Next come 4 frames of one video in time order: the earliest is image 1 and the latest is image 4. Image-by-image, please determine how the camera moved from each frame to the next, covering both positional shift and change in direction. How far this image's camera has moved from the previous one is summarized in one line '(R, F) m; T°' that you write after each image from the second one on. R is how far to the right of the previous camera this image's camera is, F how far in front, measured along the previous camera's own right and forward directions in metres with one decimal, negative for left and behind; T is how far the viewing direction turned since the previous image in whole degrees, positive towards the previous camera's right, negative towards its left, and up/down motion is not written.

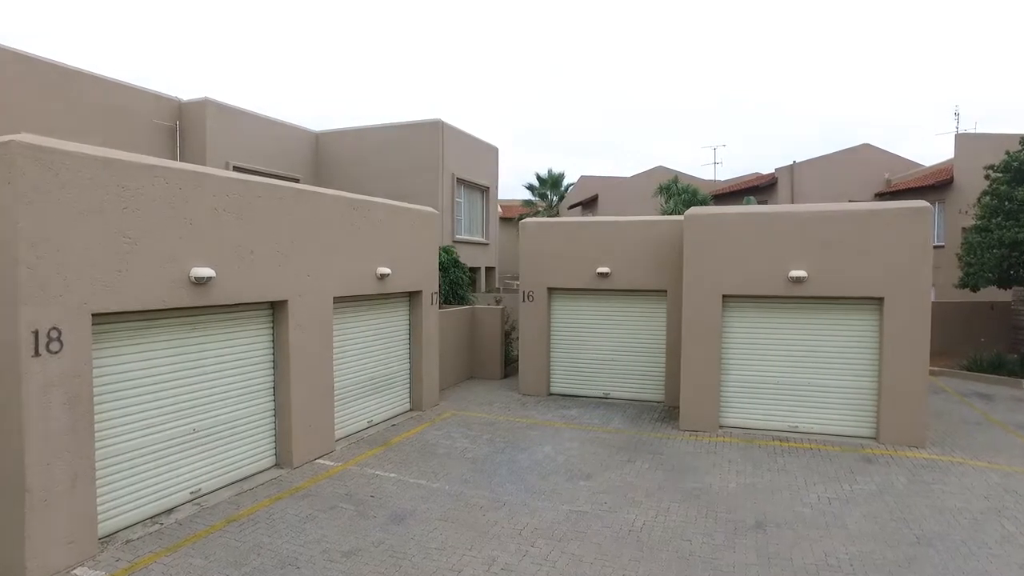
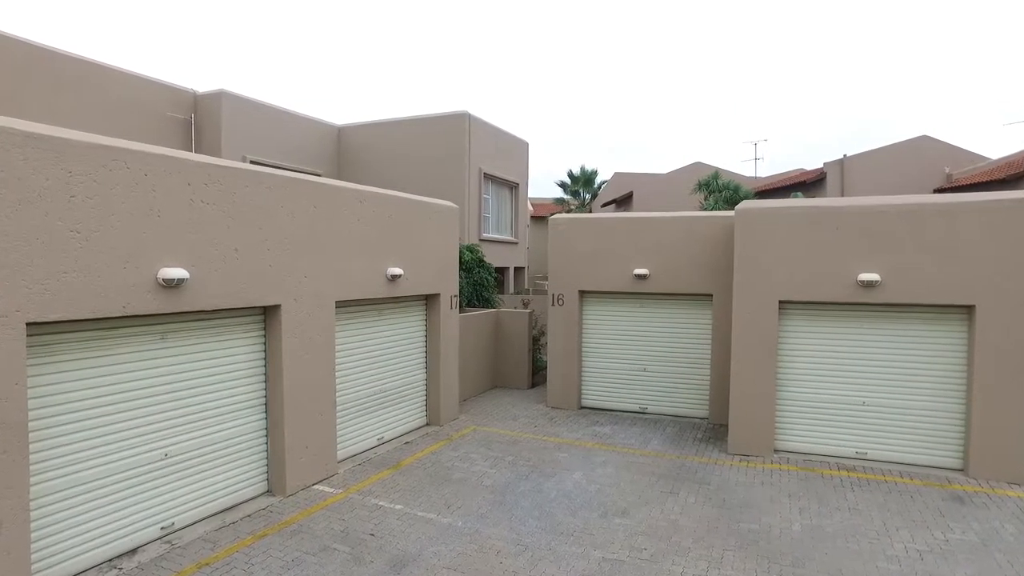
(+0.1, +1.1) m; -3°
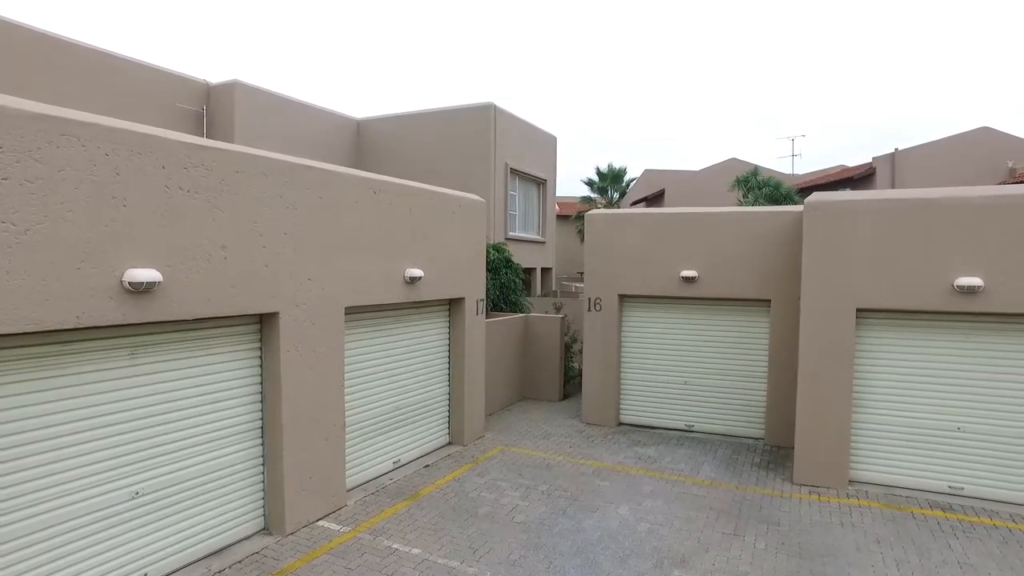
(-0.1, +1.0) m; -2°
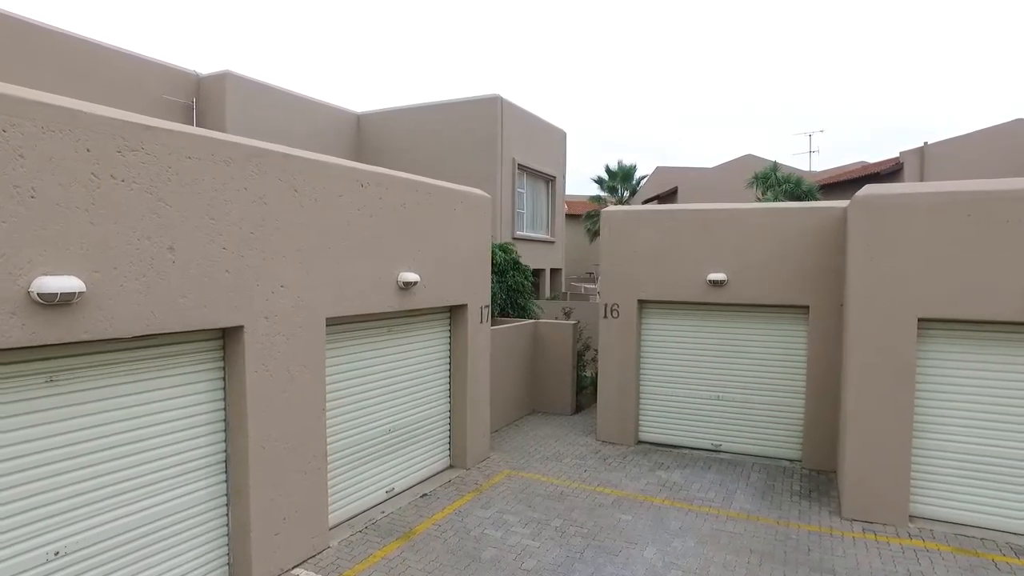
(0.0, +0.9) m; -1°
